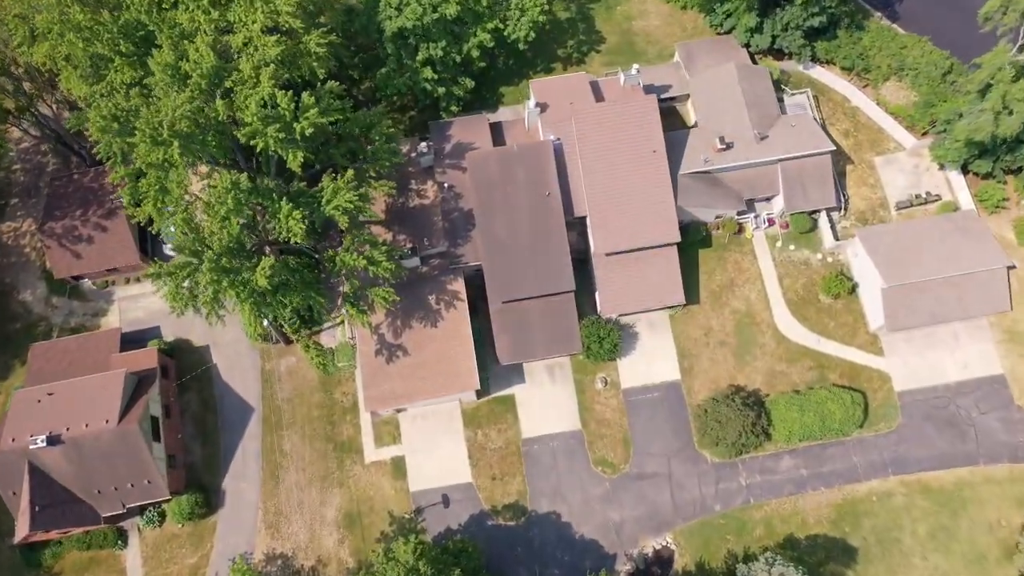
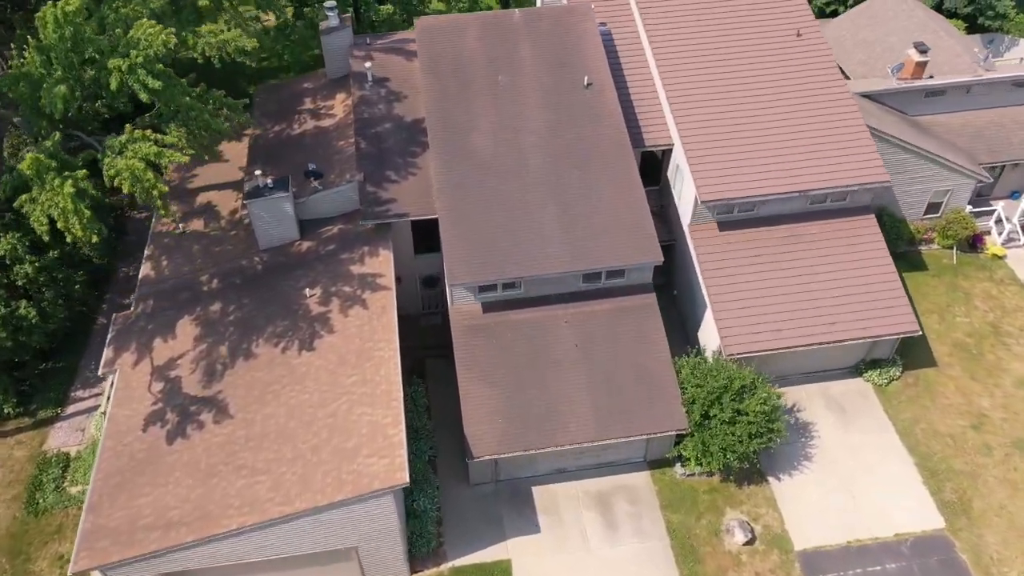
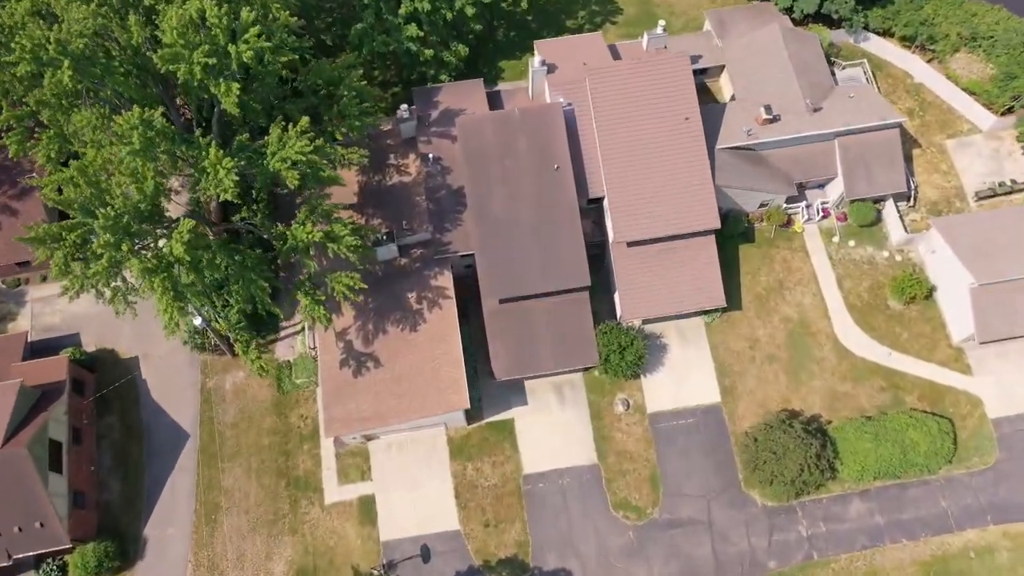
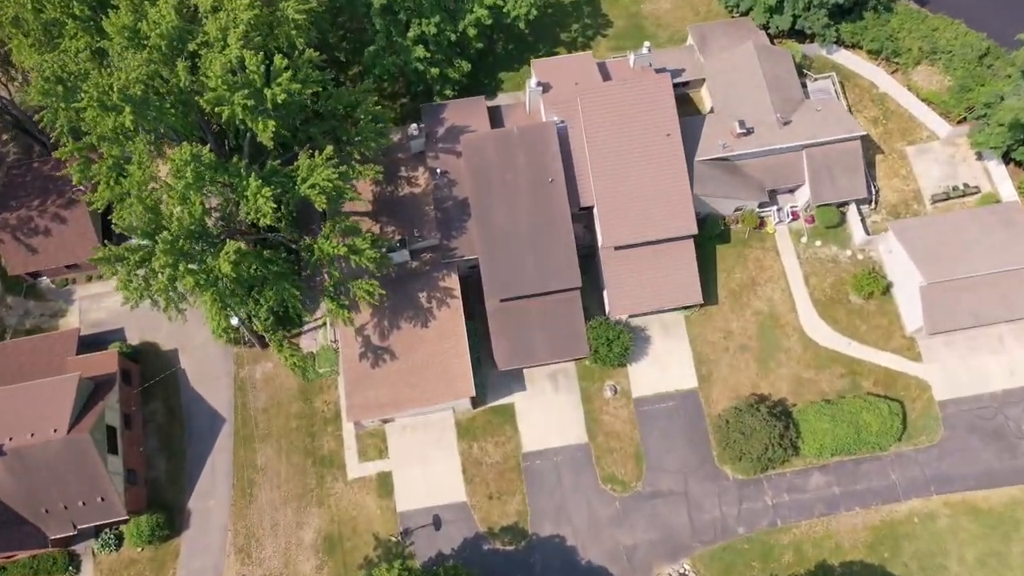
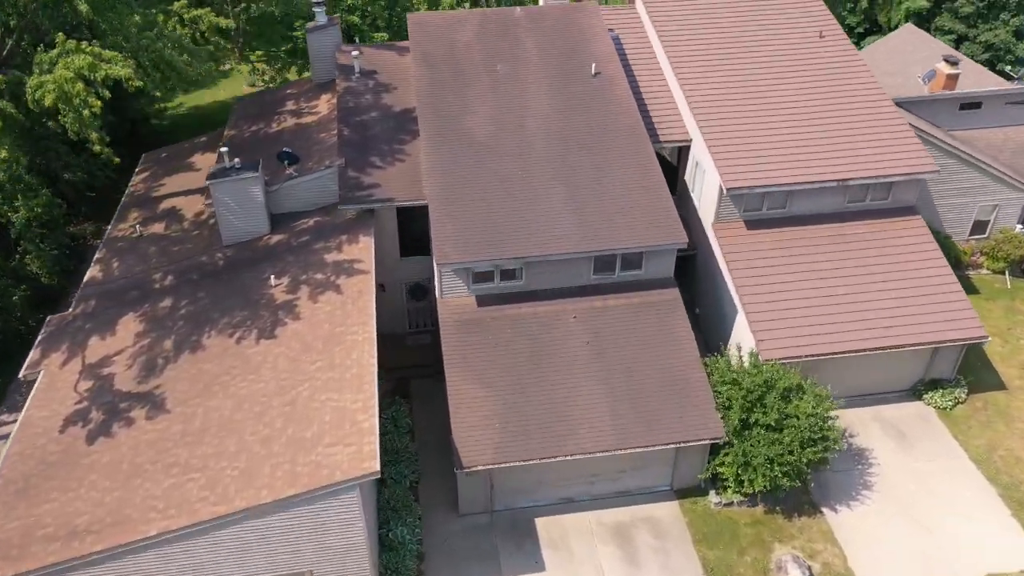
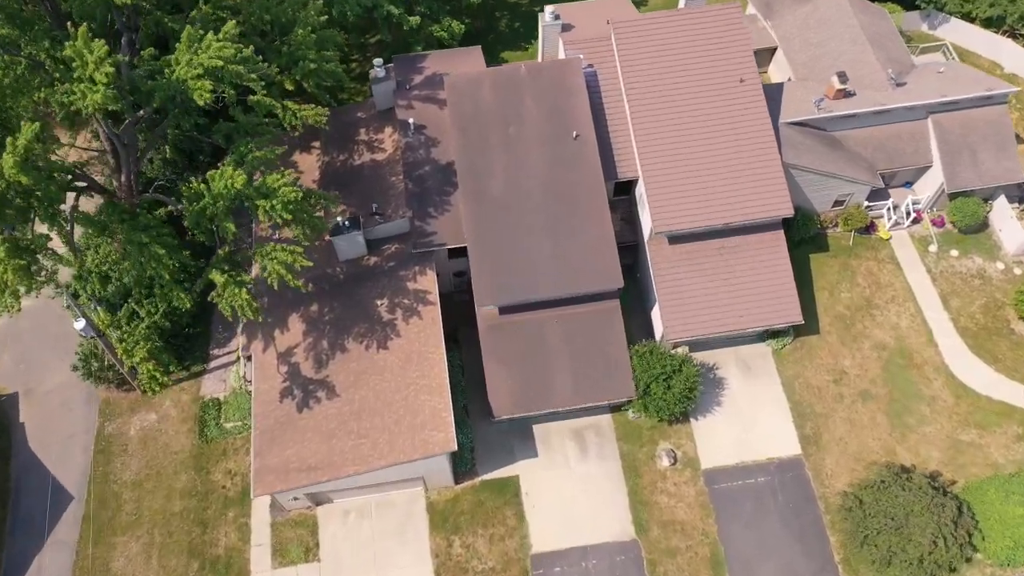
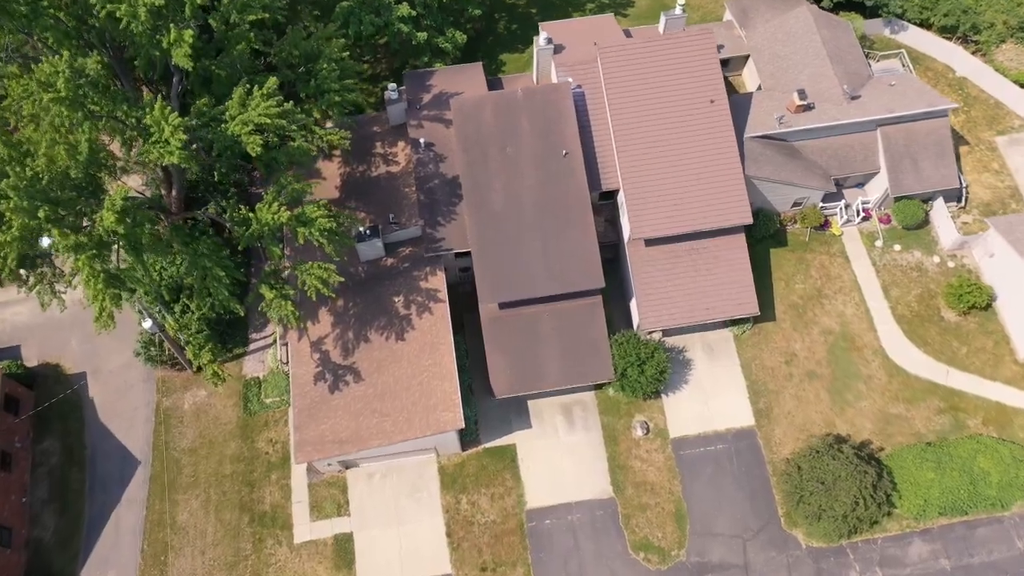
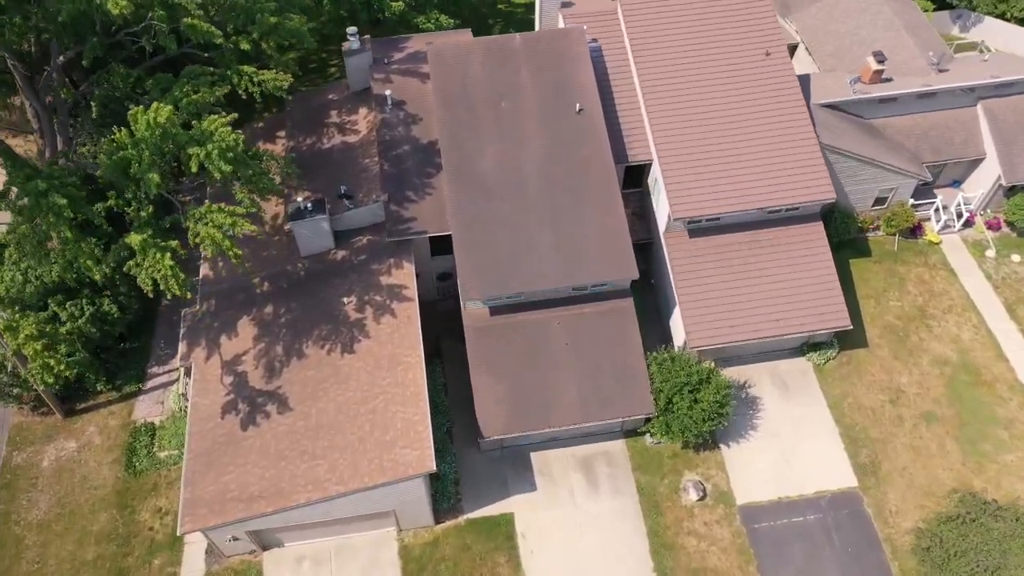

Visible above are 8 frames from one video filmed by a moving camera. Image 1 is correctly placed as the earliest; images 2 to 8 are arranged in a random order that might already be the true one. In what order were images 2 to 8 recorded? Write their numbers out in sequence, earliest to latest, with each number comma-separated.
4, 3, 7, 6, 8, 2, 5
